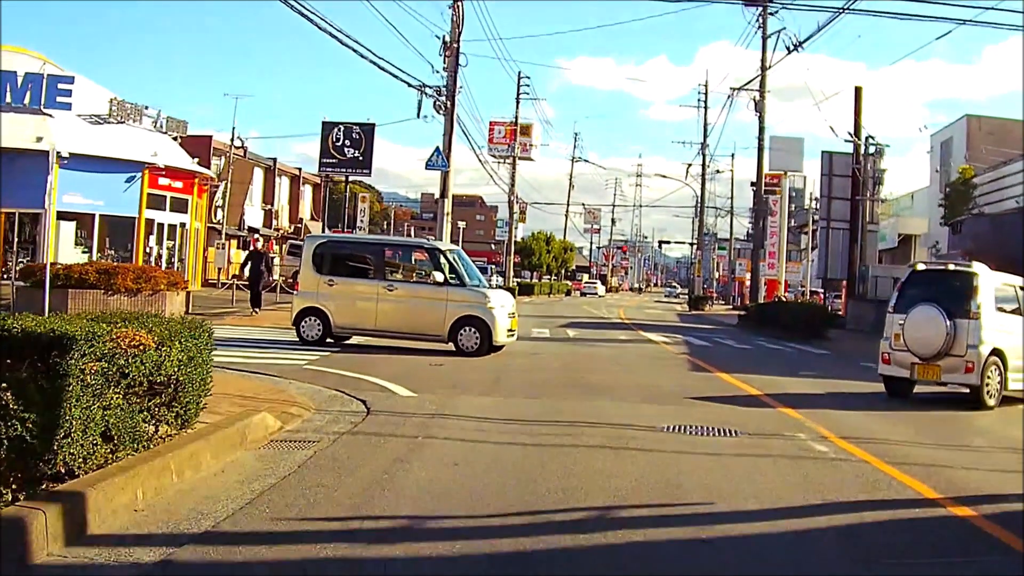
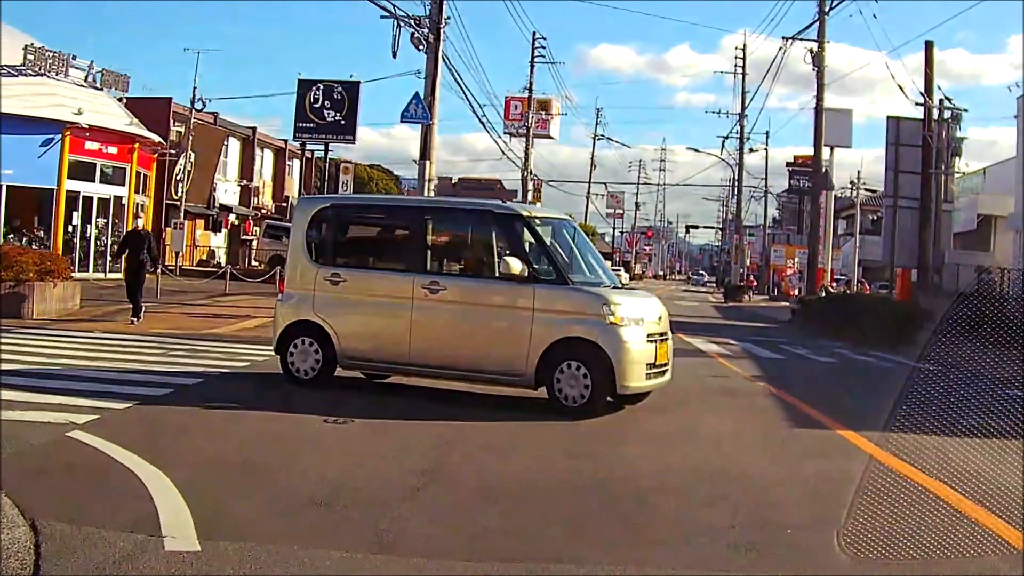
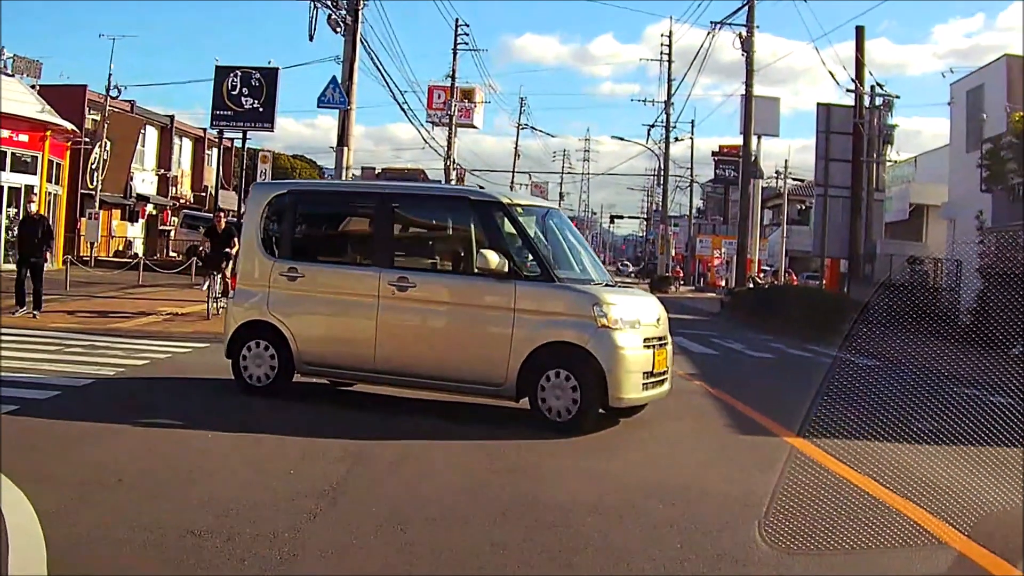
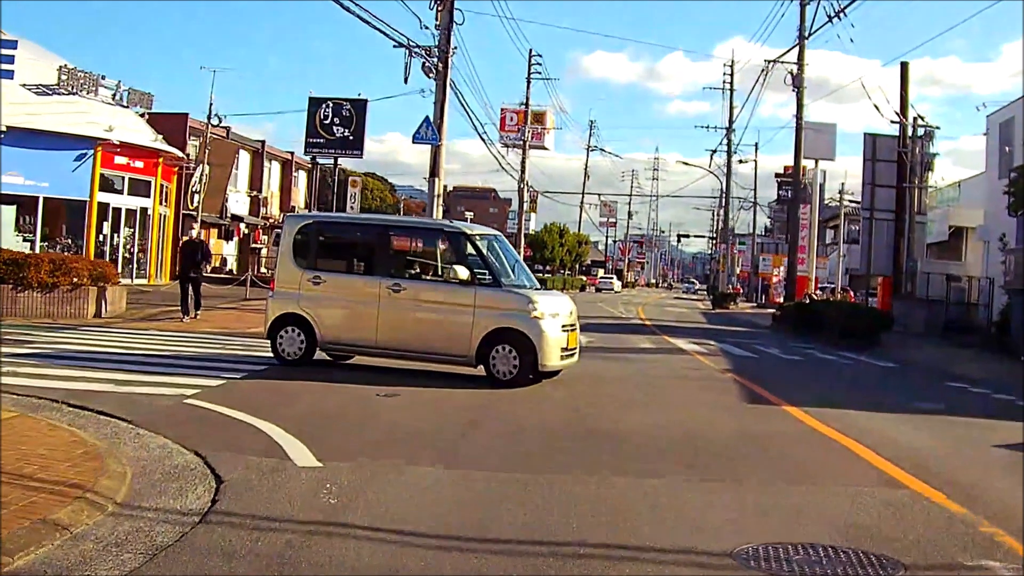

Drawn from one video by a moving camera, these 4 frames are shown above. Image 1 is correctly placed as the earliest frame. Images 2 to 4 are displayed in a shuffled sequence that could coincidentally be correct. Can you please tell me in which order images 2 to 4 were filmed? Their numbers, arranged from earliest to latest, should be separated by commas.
4, 2, 3
